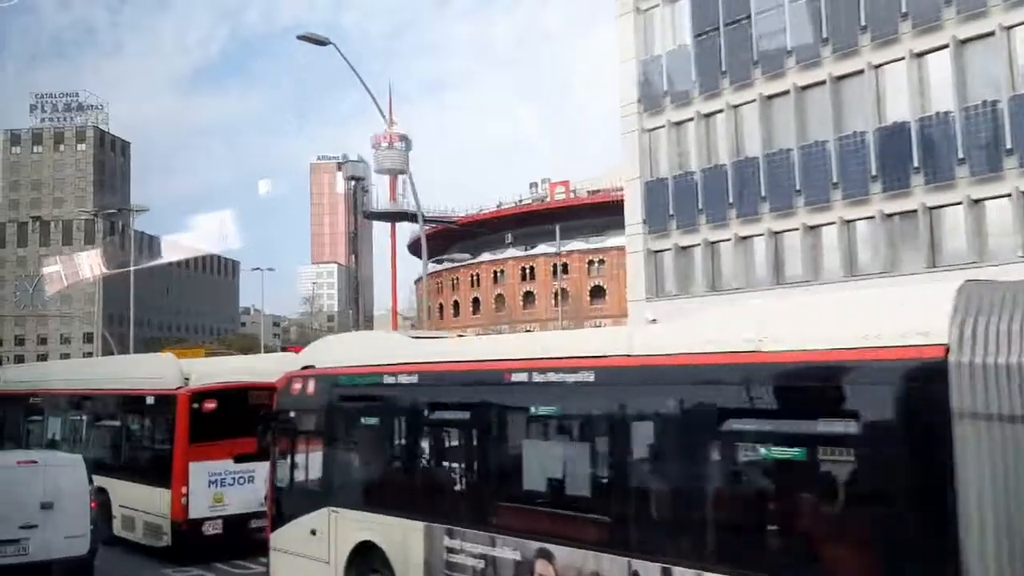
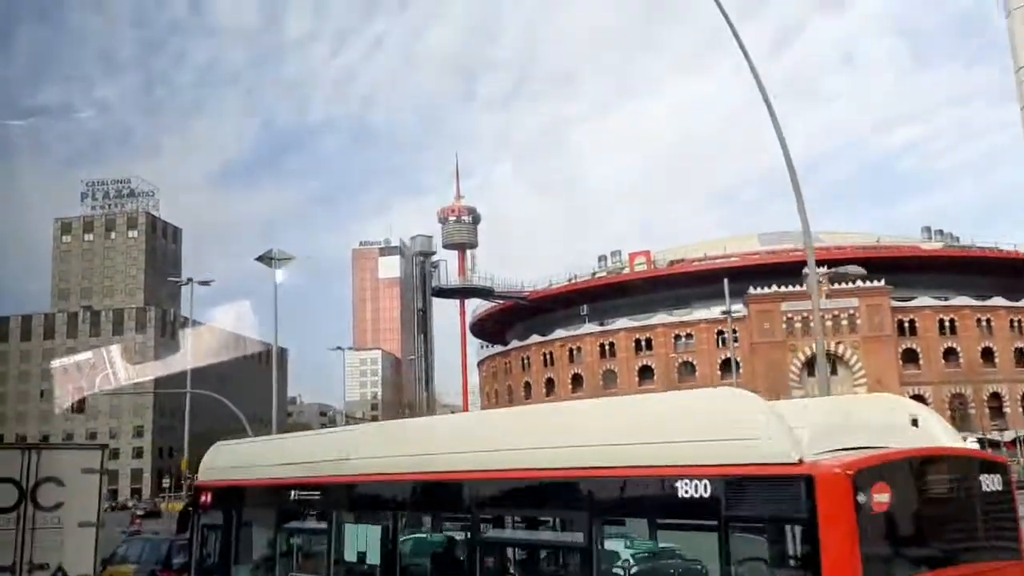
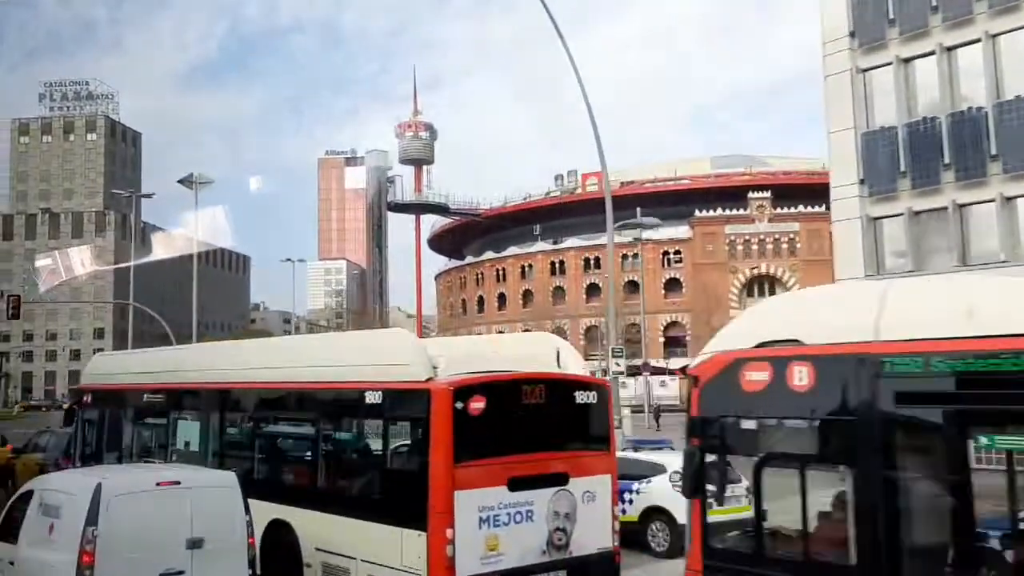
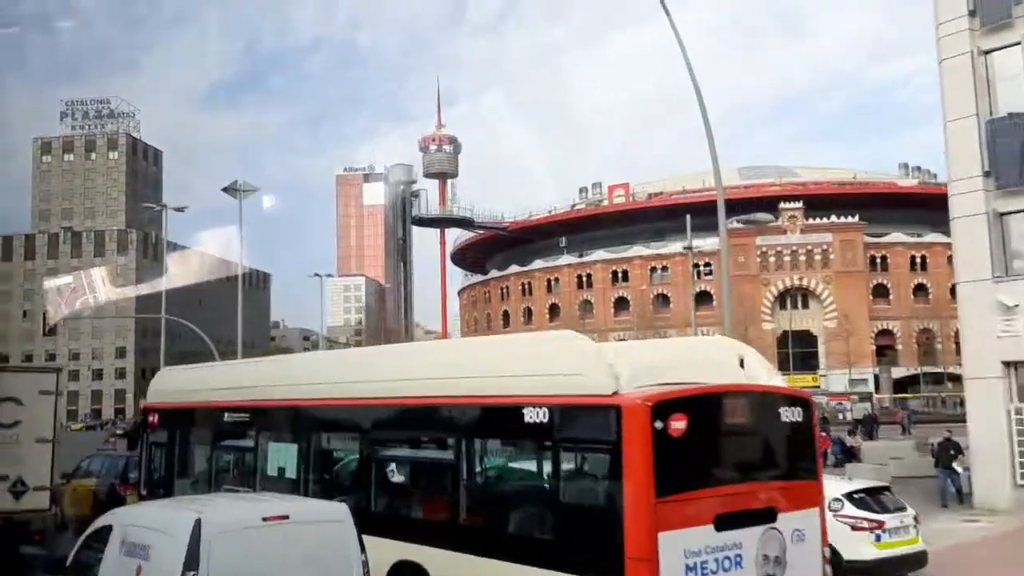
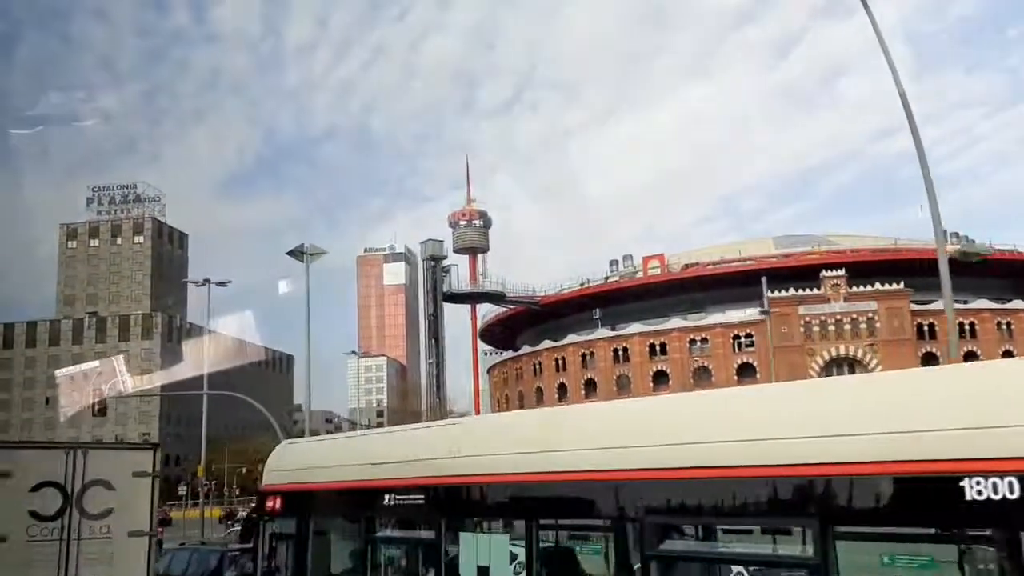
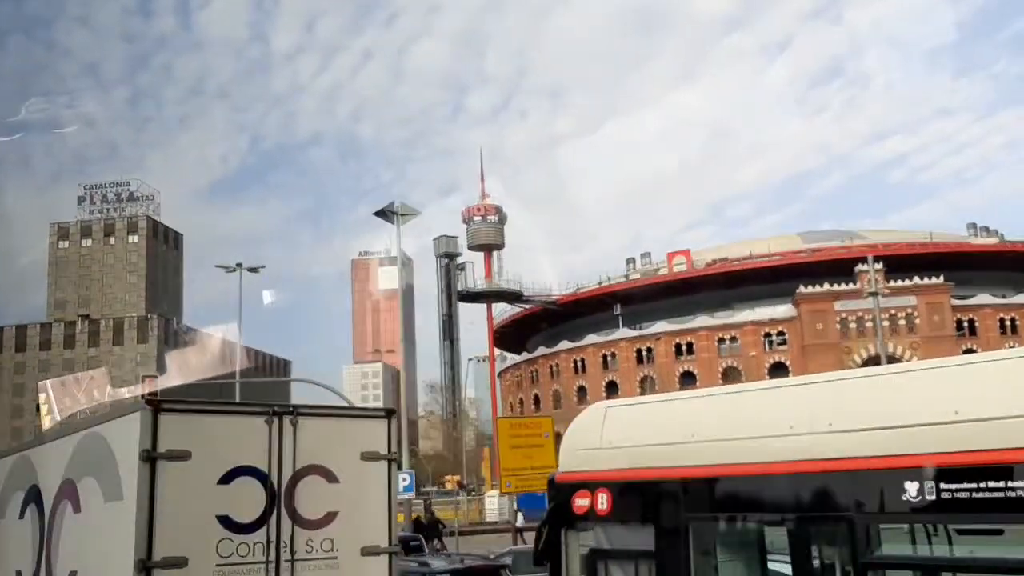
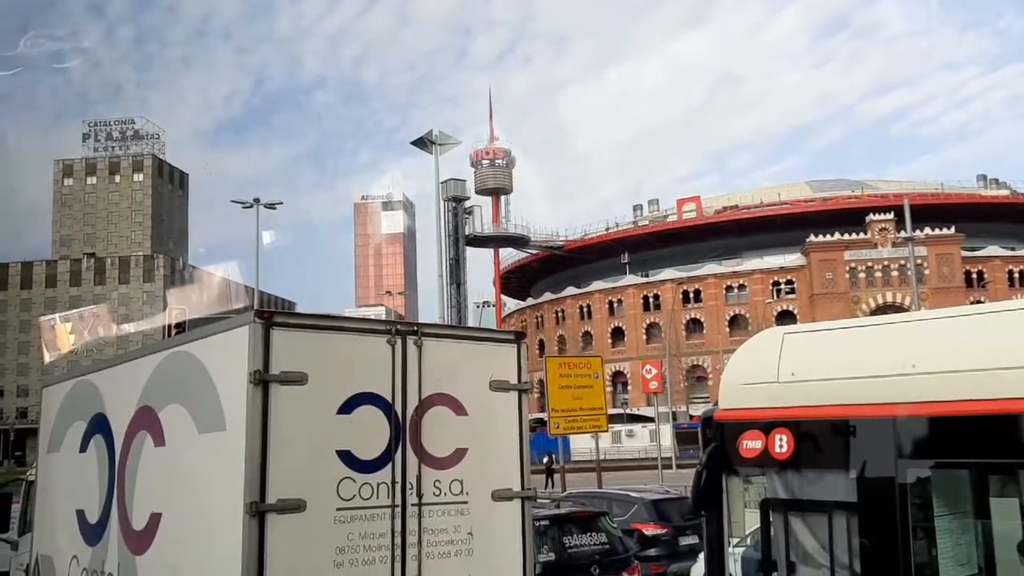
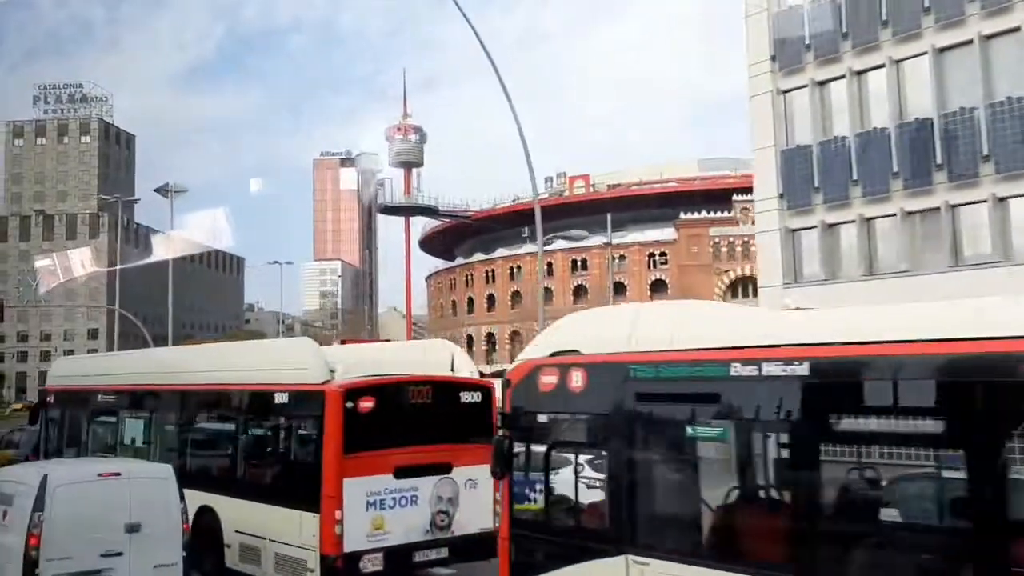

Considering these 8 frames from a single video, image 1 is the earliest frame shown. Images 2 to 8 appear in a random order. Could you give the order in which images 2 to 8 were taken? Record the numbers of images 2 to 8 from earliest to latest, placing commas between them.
8, 3, 4, 2, 5, 6, 7
